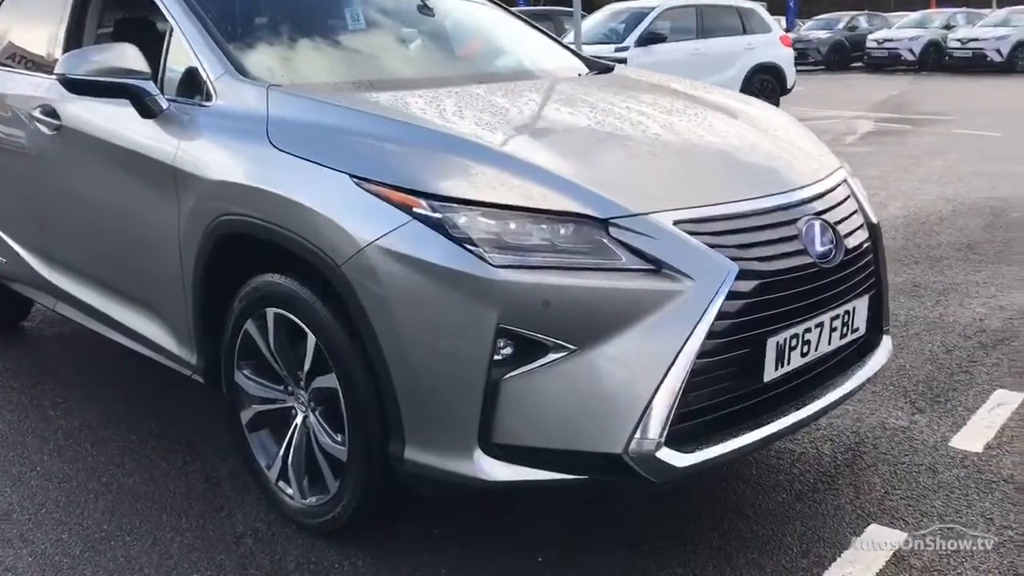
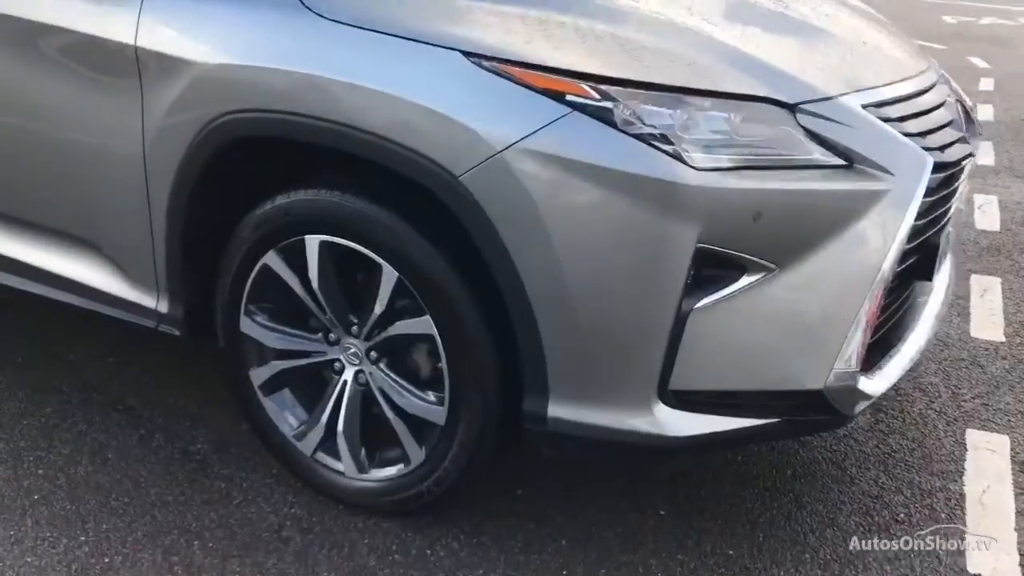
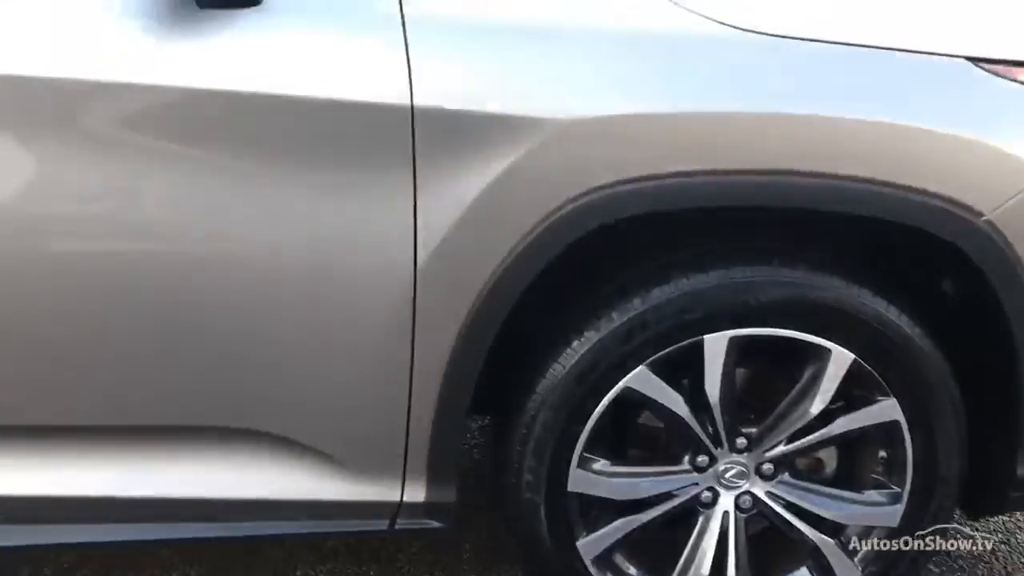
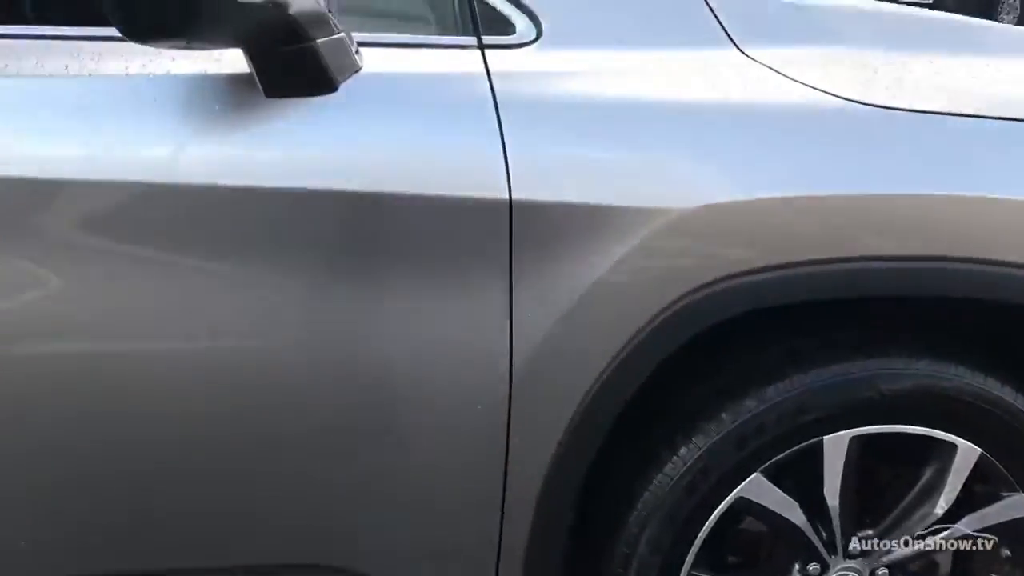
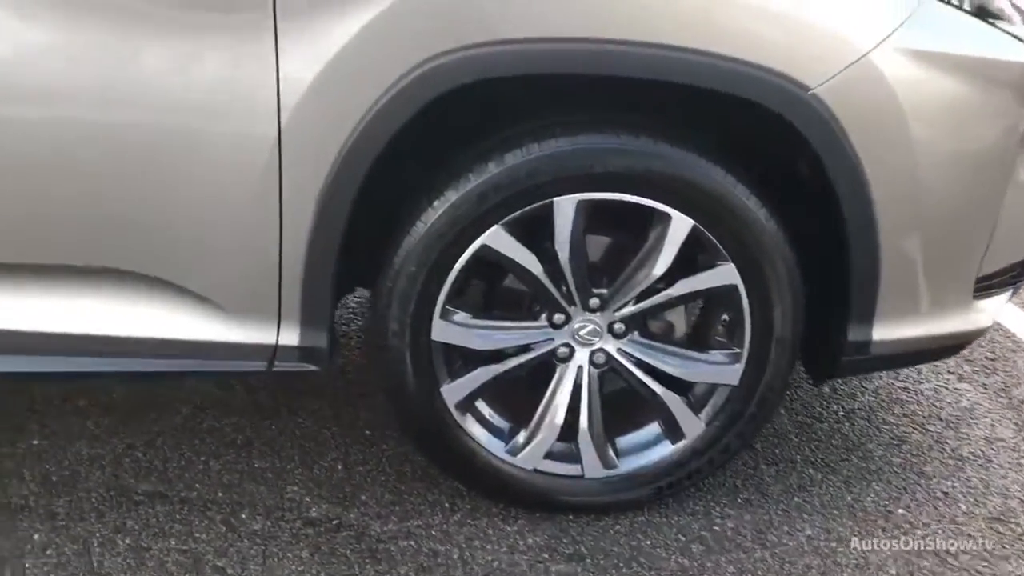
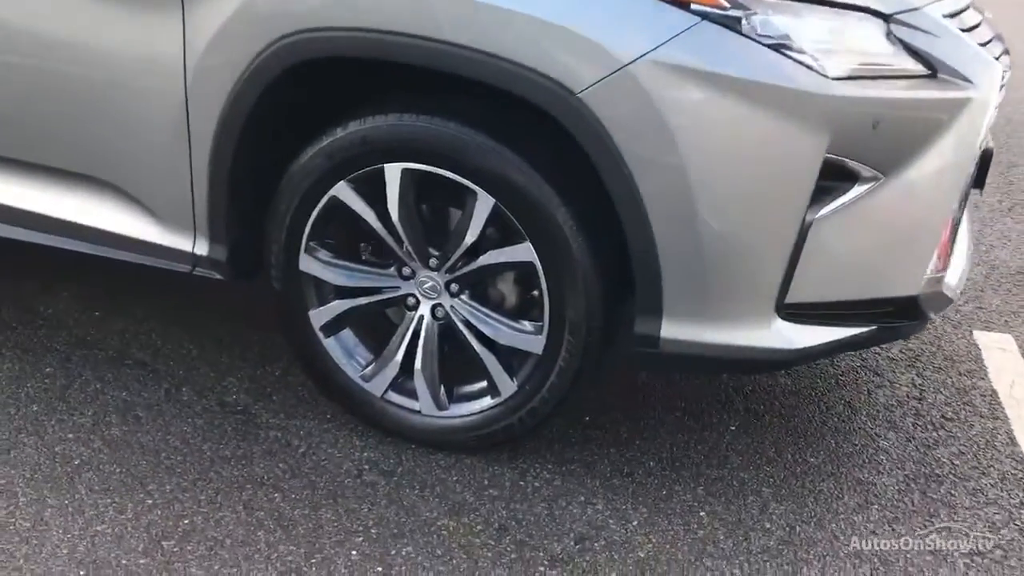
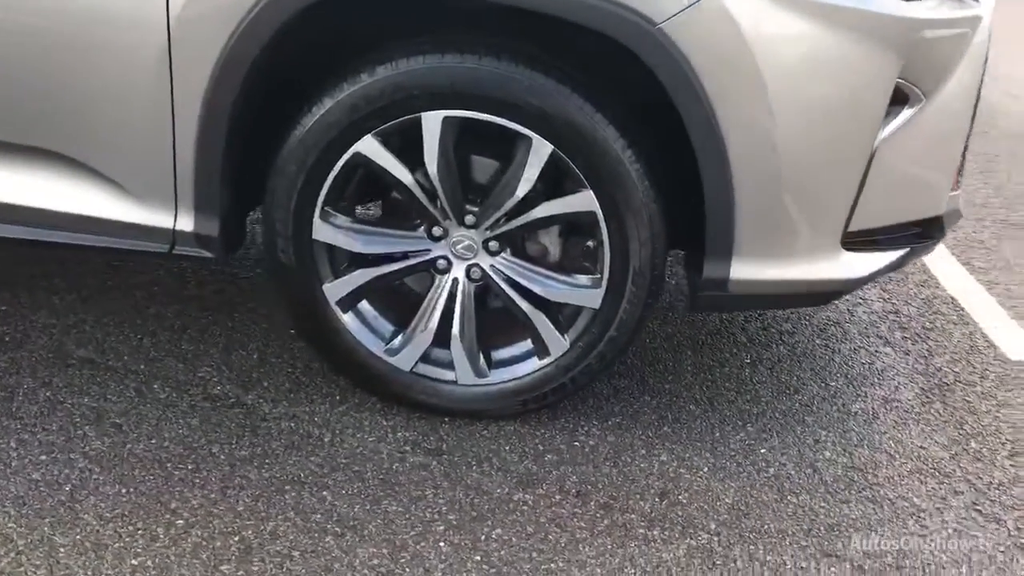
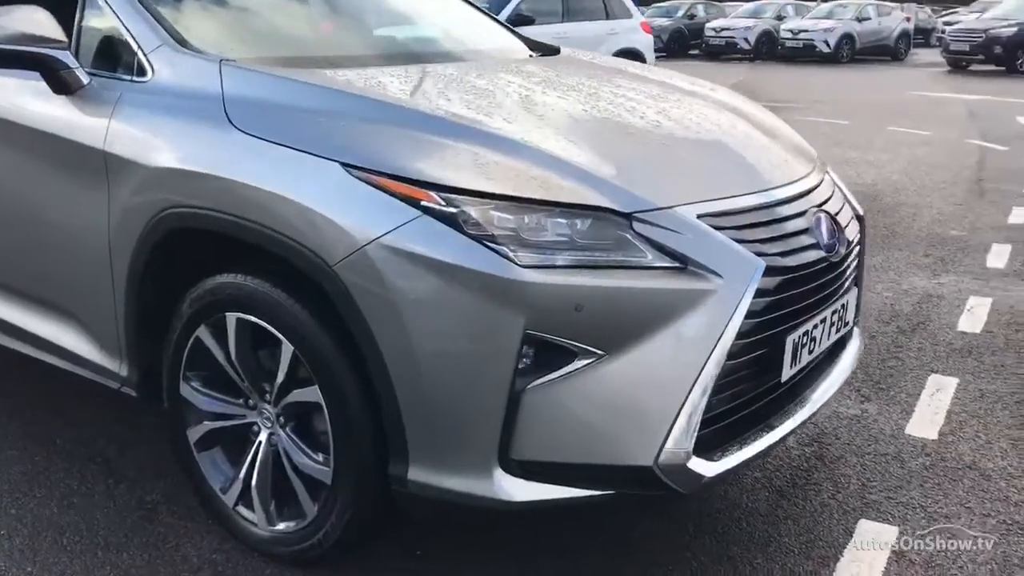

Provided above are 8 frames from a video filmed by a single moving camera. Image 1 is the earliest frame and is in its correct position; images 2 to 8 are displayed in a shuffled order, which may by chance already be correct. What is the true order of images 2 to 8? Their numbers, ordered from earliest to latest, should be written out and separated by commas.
8, 2, 6, 7, 5, 3, 4
